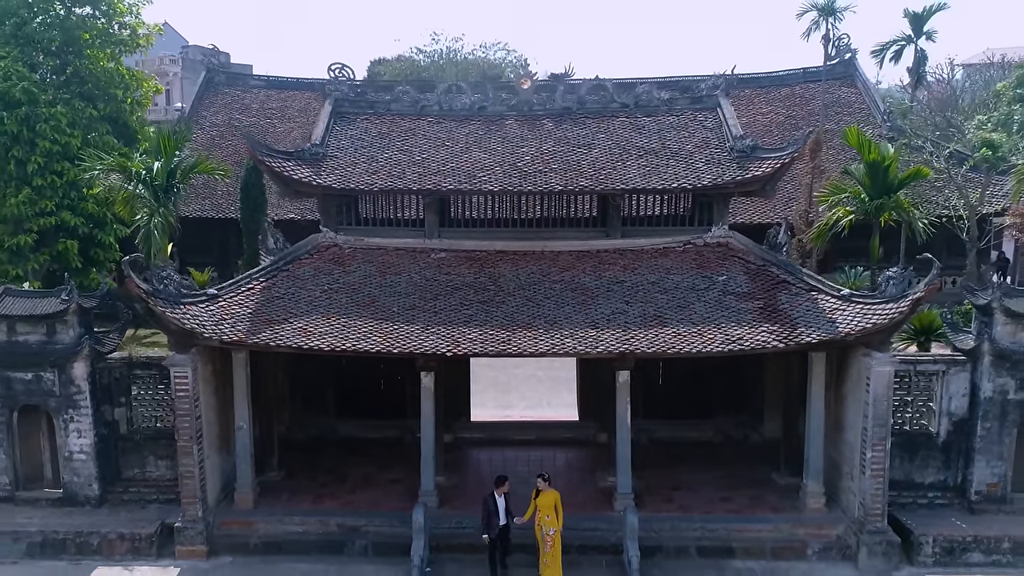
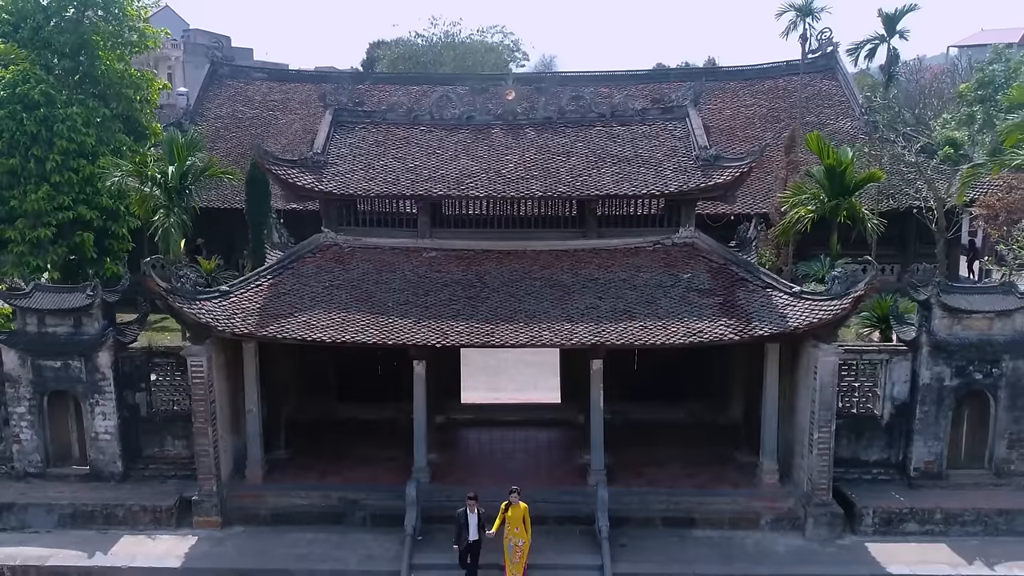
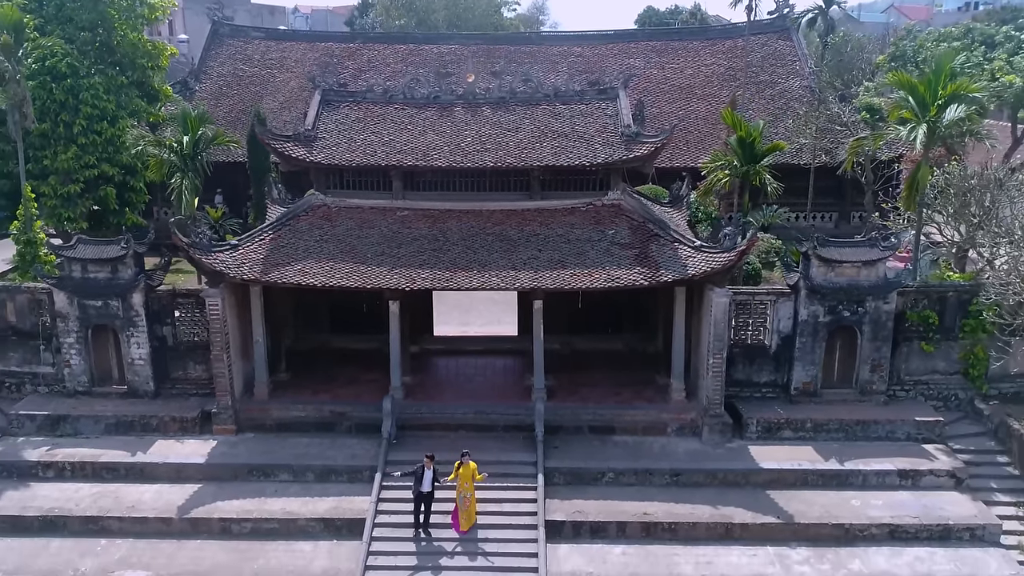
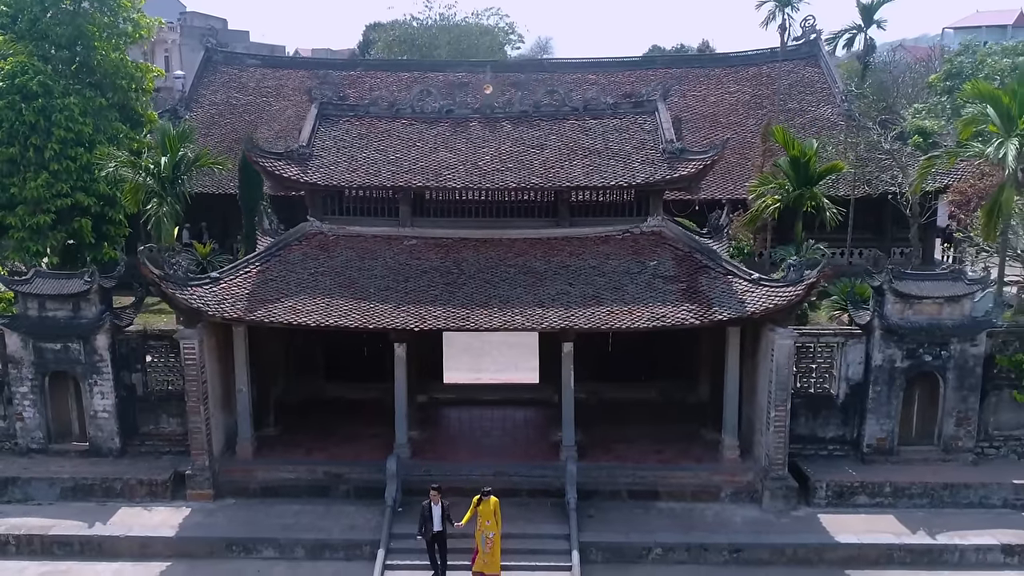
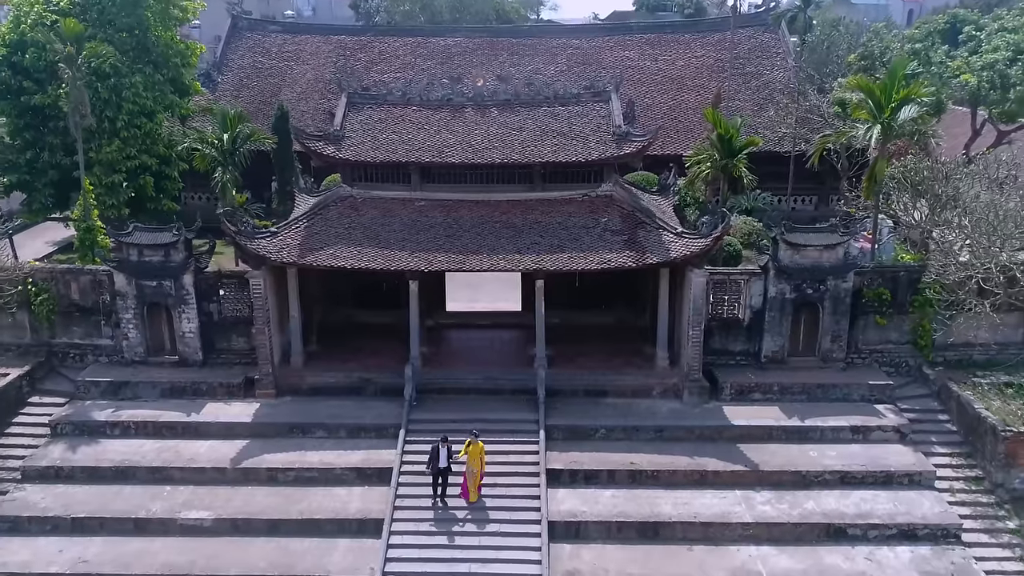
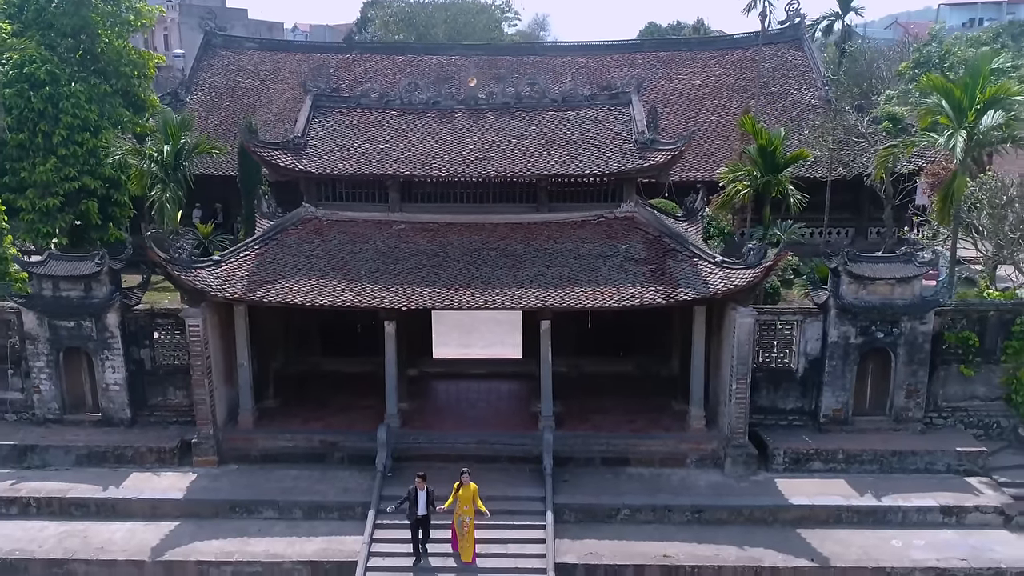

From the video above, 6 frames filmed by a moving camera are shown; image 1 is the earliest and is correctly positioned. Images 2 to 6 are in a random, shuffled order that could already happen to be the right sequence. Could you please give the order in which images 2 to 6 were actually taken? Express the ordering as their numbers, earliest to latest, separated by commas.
2, 4, 6, 3, 5
